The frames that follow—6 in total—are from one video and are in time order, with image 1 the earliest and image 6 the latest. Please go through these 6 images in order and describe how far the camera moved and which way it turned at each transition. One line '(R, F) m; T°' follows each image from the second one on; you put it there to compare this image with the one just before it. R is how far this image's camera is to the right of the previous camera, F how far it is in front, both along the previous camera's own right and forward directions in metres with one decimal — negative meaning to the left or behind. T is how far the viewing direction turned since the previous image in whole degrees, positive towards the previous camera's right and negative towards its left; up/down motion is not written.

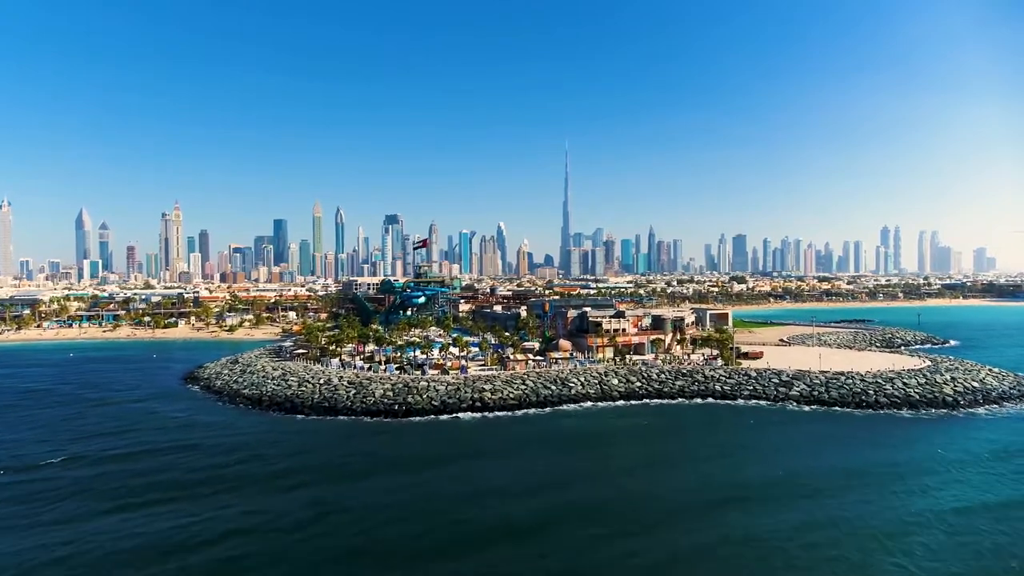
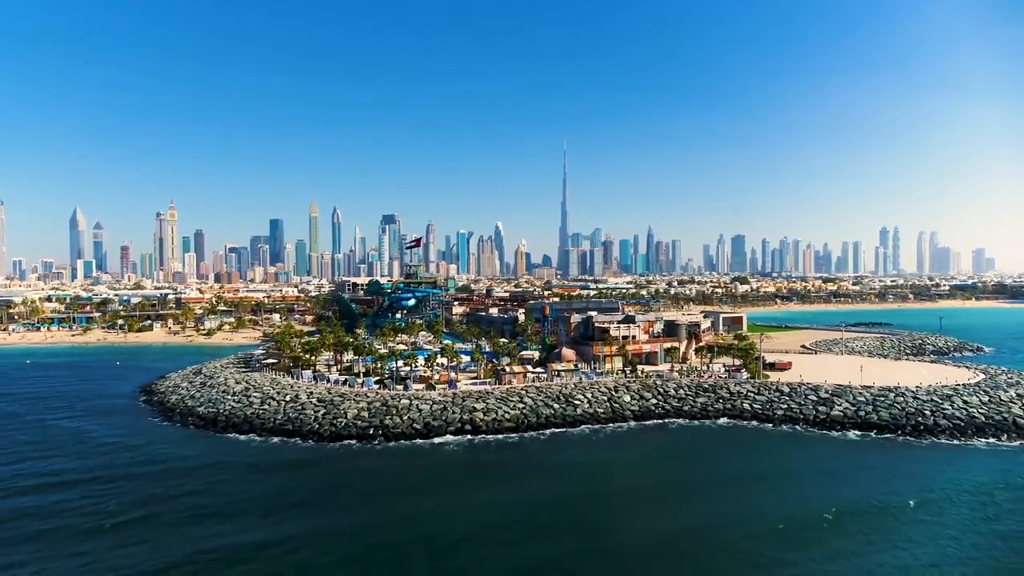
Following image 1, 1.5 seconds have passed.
(+0.1, +8.1) m; 0°
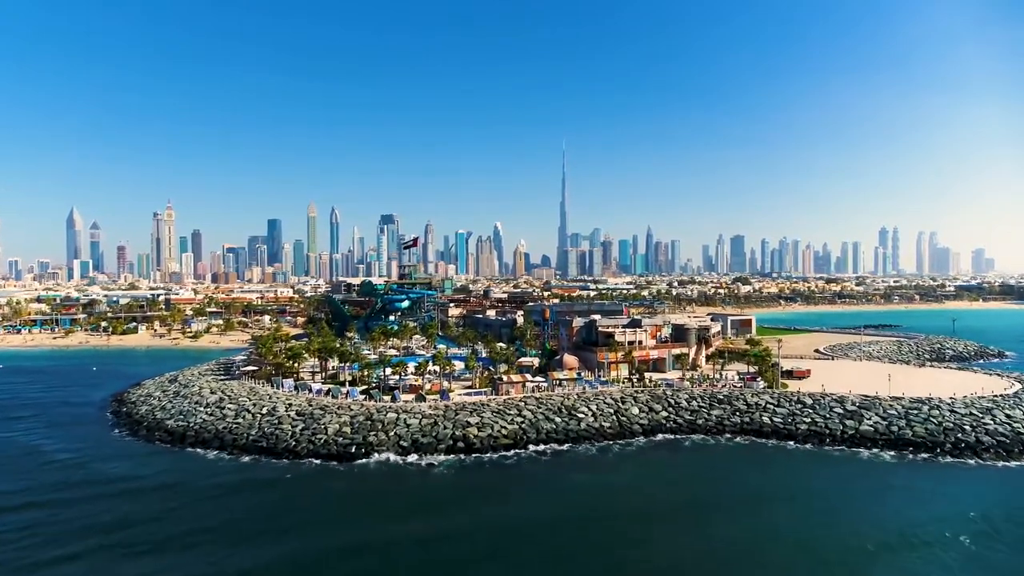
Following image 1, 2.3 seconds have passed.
(+0.1, +4.4) m; 0°
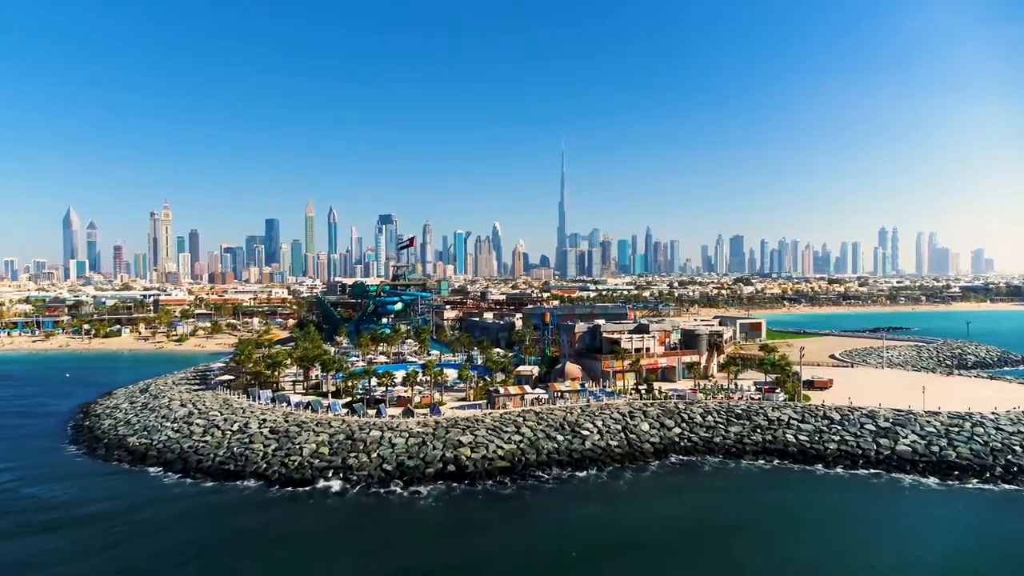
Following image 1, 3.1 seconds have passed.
(+0.1, +4.5) m; 0°
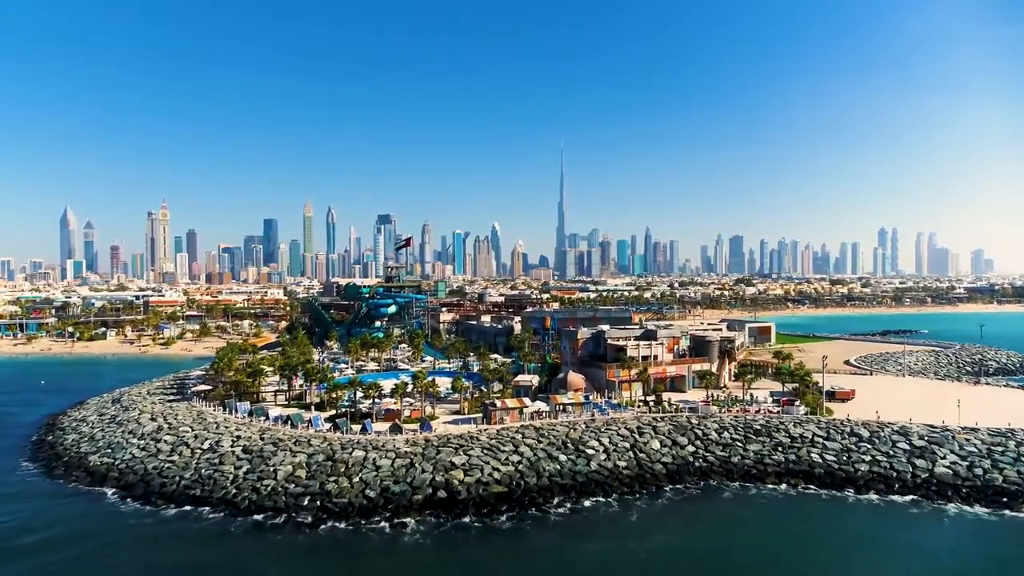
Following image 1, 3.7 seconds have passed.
(+0.1, +3.8) m; 0°
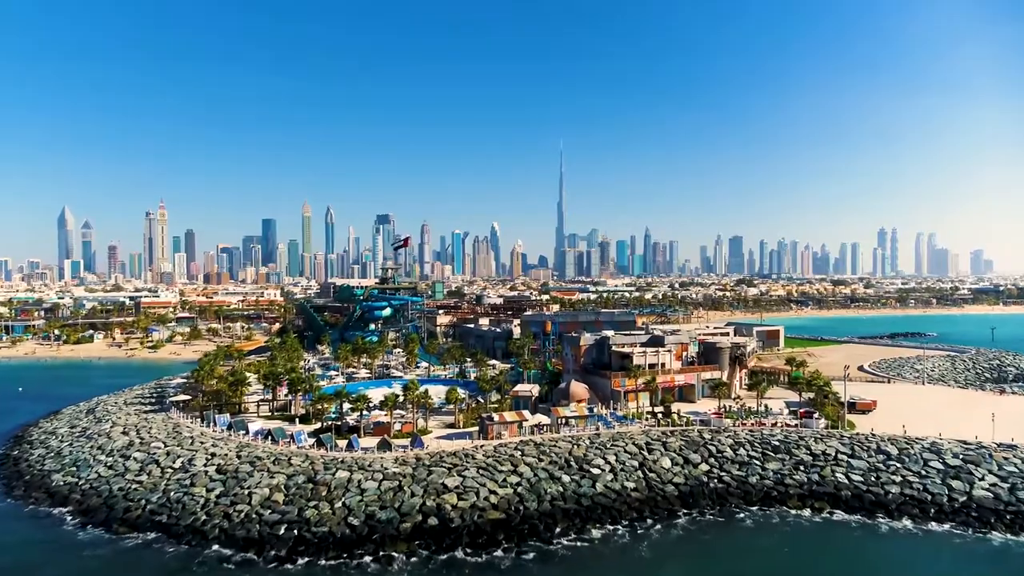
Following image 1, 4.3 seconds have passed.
(0.0, +3.1) m; 0°
